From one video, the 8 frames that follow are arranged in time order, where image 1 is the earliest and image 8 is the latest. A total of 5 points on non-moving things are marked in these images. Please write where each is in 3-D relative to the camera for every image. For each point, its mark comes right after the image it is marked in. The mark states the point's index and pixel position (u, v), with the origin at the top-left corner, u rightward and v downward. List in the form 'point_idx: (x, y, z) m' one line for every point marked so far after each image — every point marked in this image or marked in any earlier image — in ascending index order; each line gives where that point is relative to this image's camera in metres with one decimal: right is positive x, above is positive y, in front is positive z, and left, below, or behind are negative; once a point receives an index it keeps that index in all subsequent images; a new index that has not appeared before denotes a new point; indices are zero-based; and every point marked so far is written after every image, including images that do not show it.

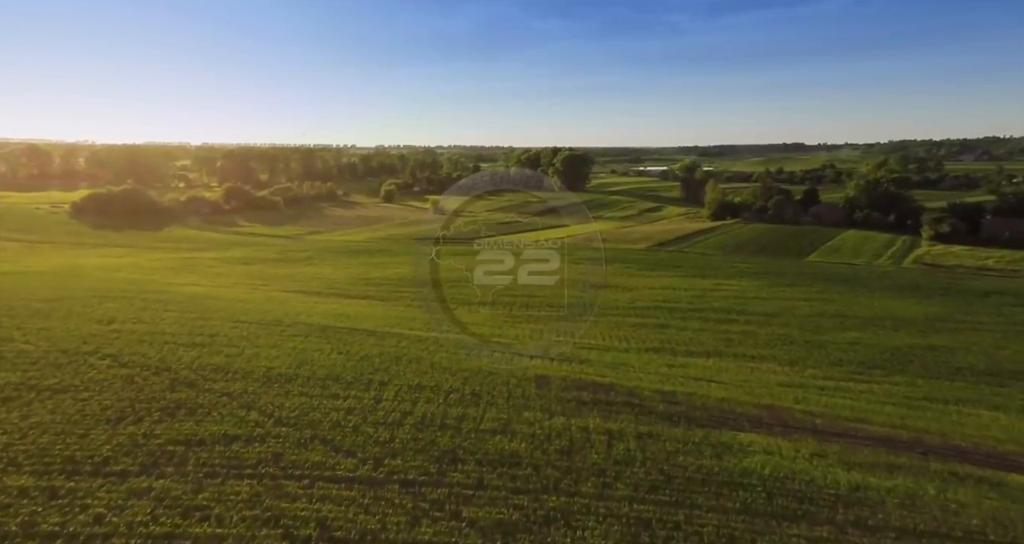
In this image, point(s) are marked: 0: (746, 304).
0: (+7.1, -1.0, +18.4) m
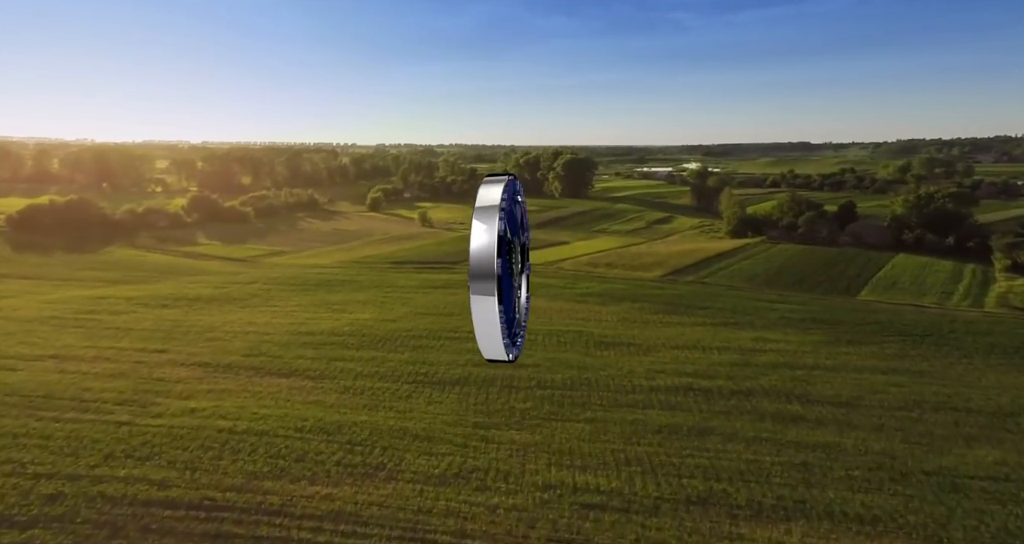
0: (+6.6, -2.4, +13.7) m
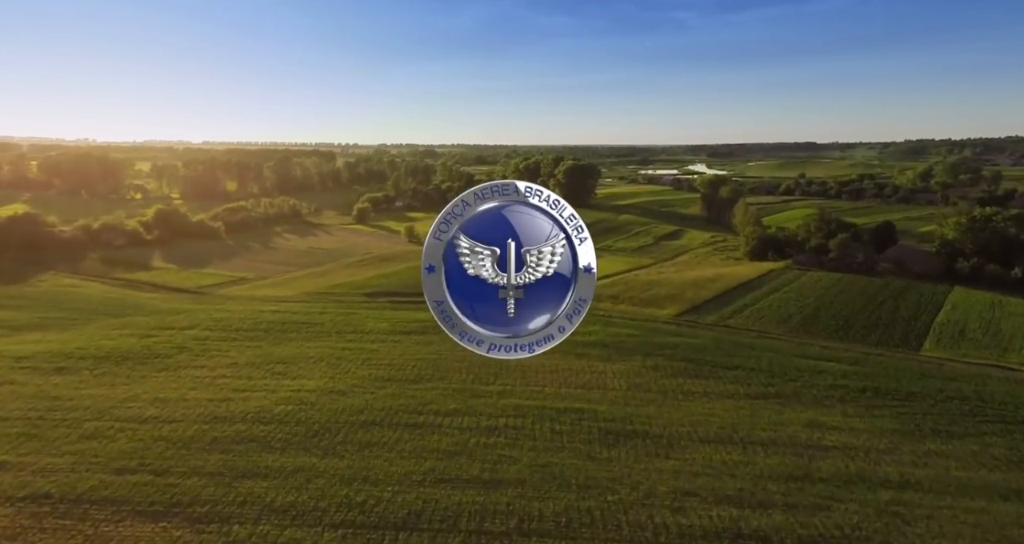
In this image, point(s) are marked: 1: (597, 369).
0: (+6.2, -3.7, +9.7) m
1: (+2.3, -2.7, +17.0) m
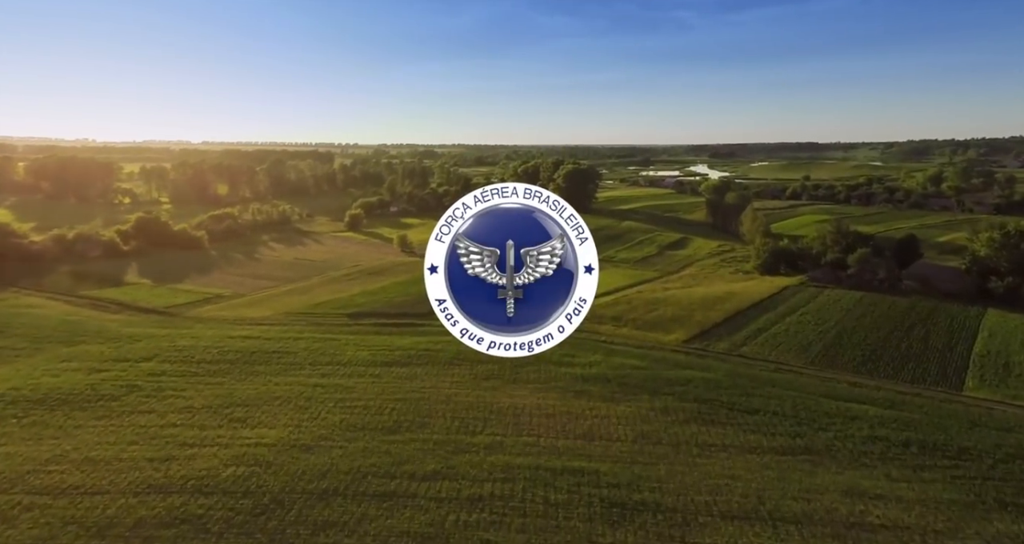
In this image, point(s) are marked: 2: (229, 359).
0: (+6.0, -4.5, +7.8) m
1: (+2.1, -3.4, +15.1) m
2: (-8.5, -2.6, +18.3) m
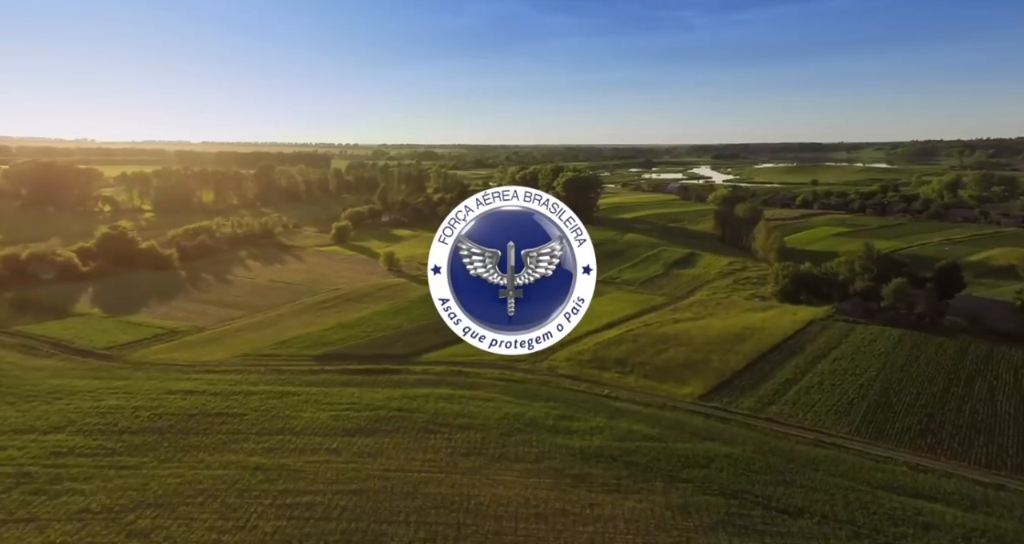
0: (+5.6, -5.7, +4.7) m
1: (+1.8, -4.7, +12.1) m
2: (-8.8, -3.8, +15.3) m
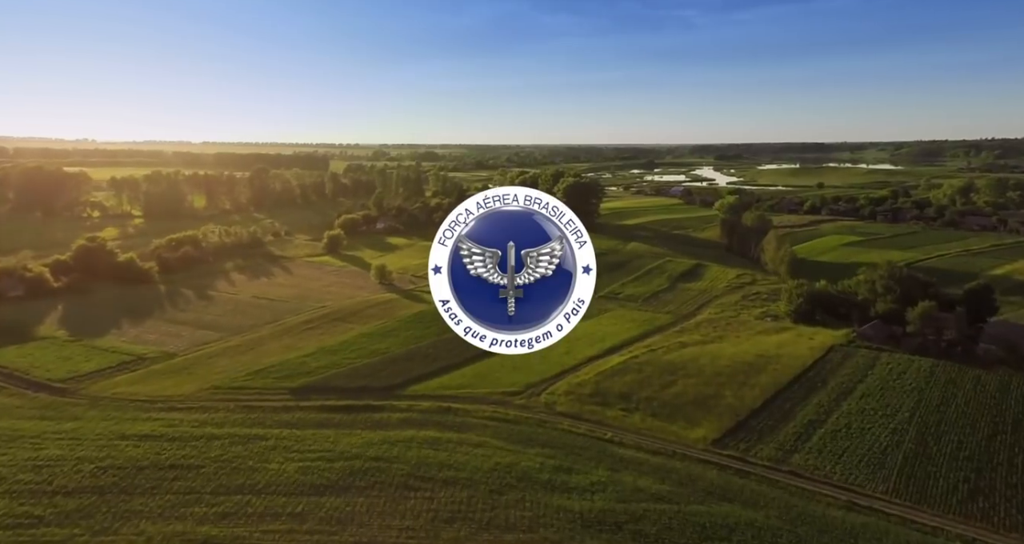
0: (+5.4, -6.5, +2.9) m
1: (+1.5, -5.5, +10.2) m
2: (-9.1, -4.6, +13.5) m
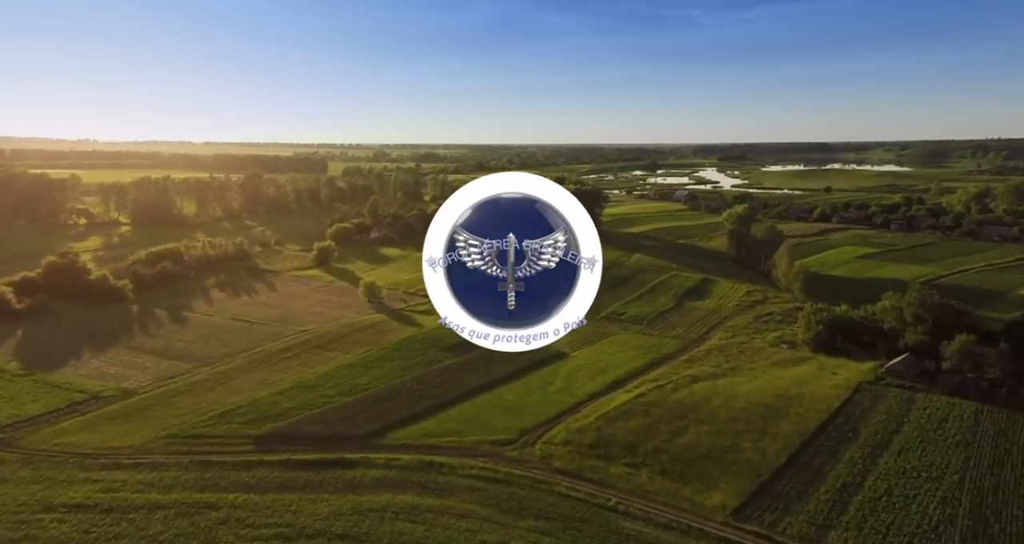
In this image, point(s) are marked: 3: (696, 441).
0: (+5.1, -7.5, +0.7) m
1: (+1.3, -6.5, +8.1) m
2: (-9.3, -5.6, +11.4) m
3: (+5.1, -4.6, +17.1) m
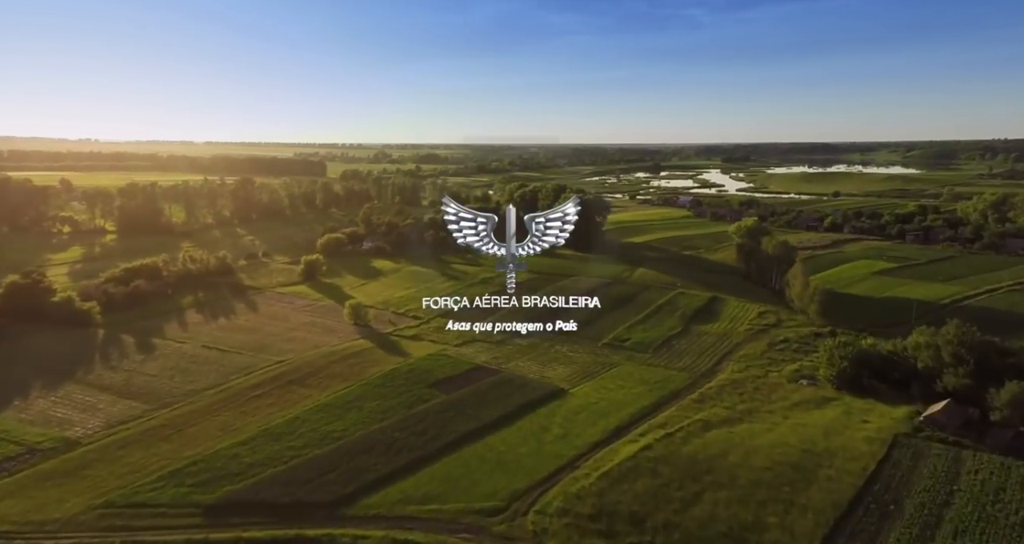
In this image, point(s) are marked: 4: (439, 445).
0: (+4.7, -8.6, -1.6) m
1: (+0.9, -7.6, +5.8) m
2: (-9.6, -6.7, +9.1) m
3: (+4.8, -5.7, +14.8) m
4: (-2.2, -5.3, +18.7) m
